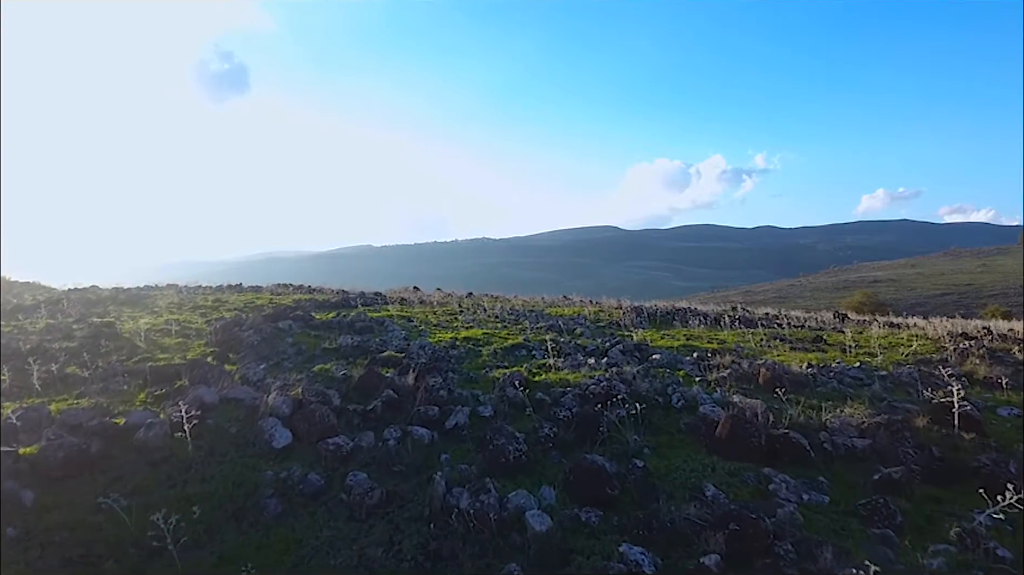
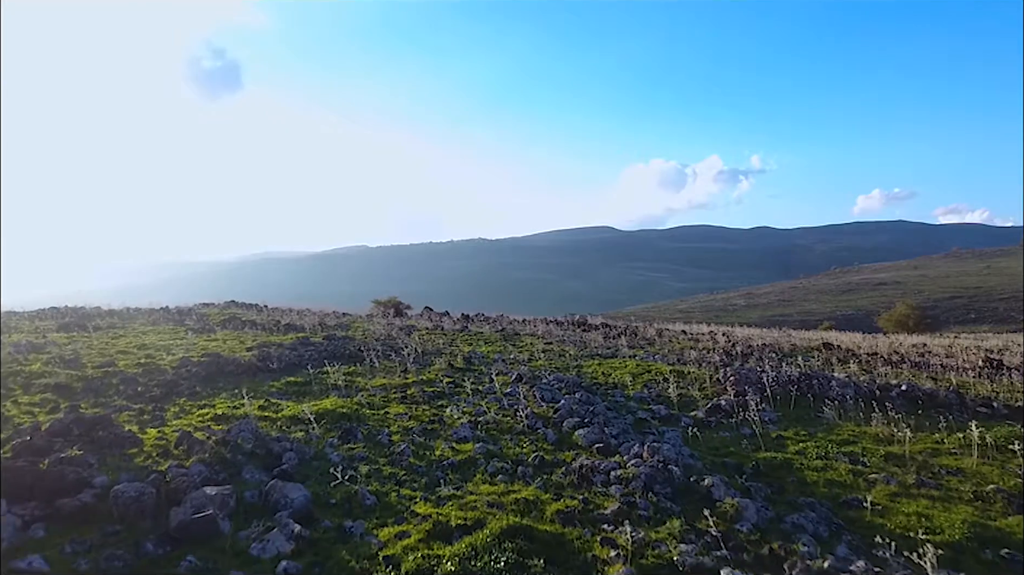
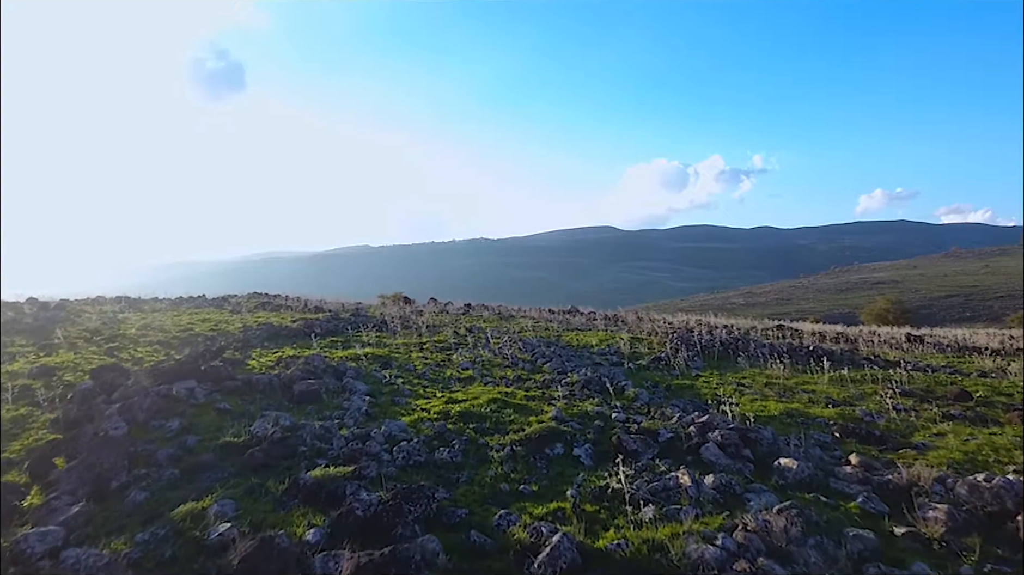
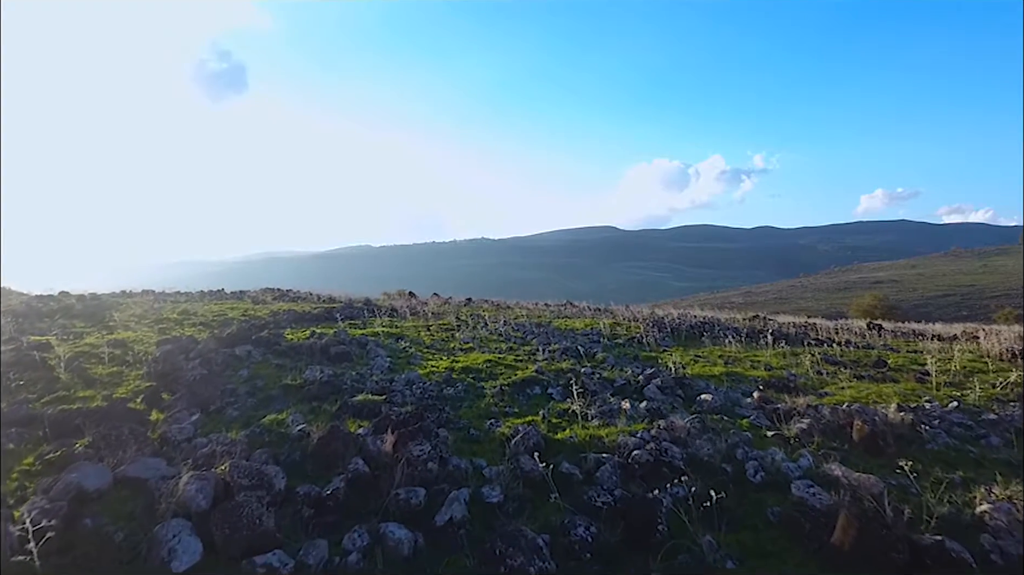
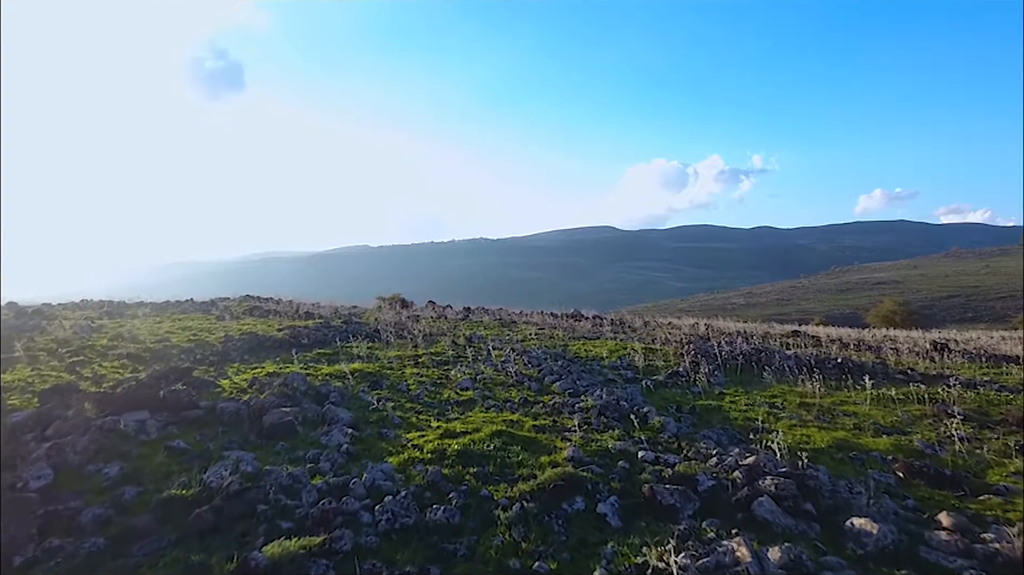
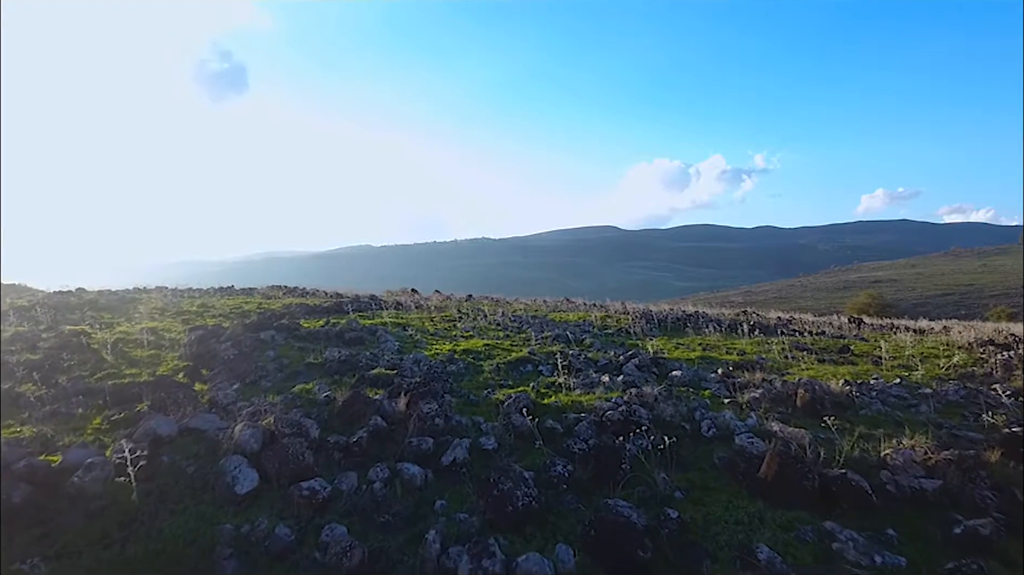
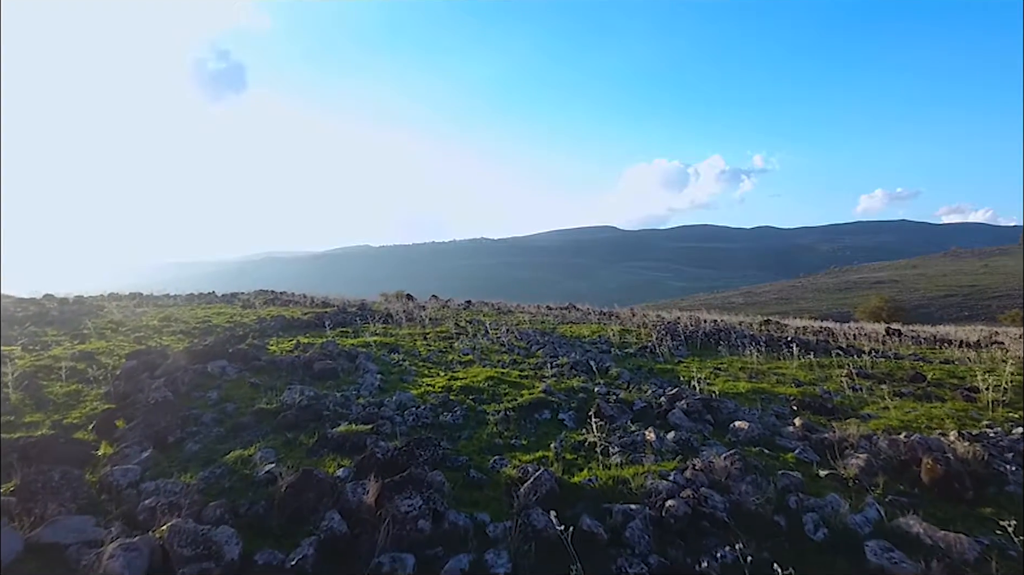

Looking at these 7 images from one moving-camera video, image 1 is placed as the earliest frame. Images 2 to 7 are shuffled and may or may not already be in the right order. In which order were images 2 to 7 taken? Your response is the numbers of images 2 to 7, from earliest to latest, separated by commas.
6, 4, 7, 3, 5, 2
